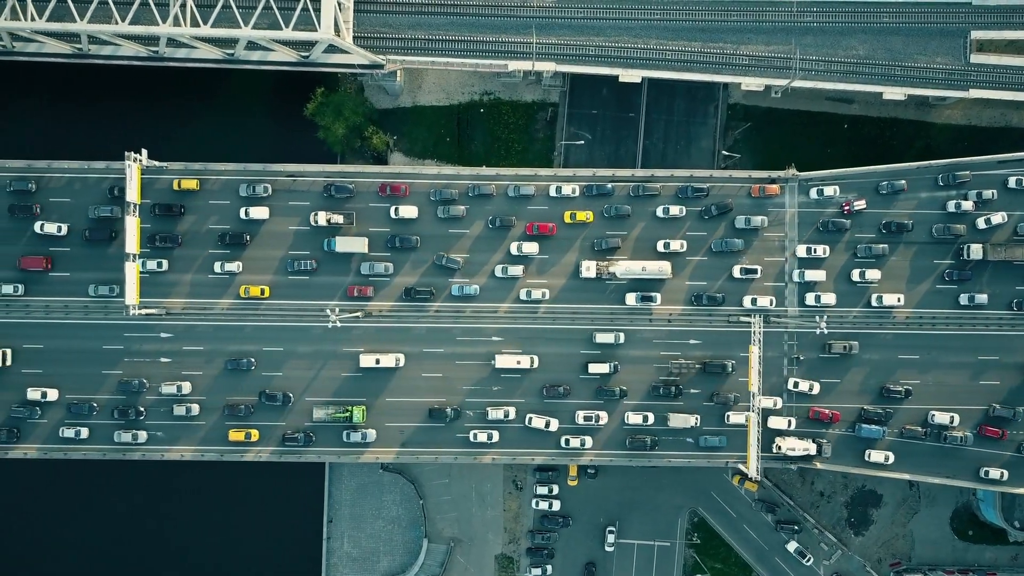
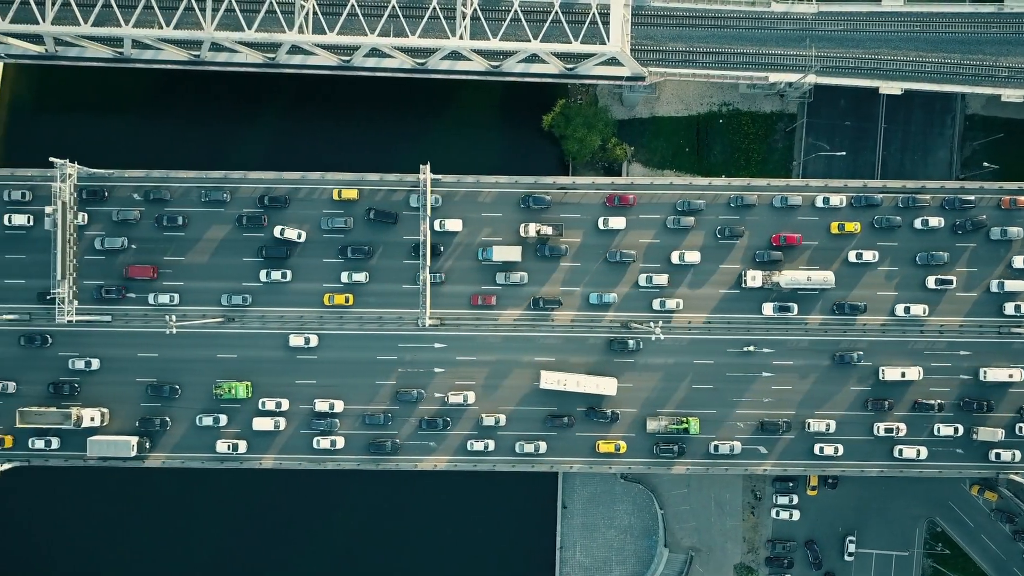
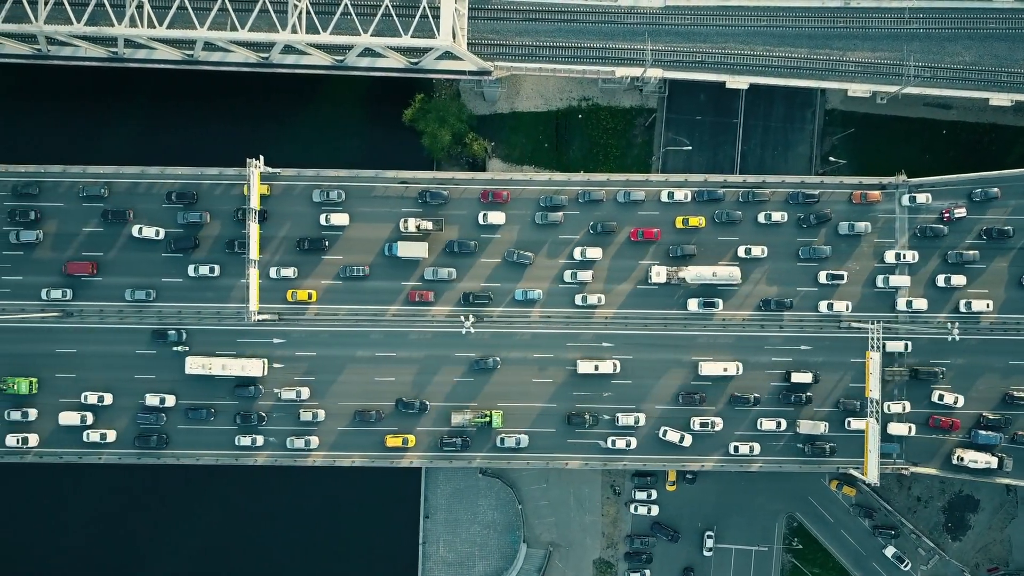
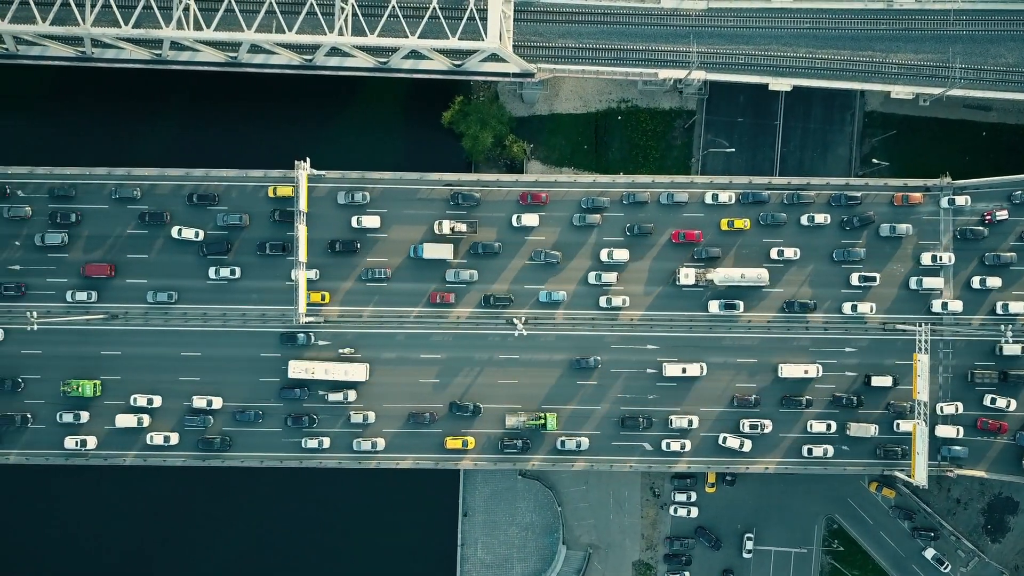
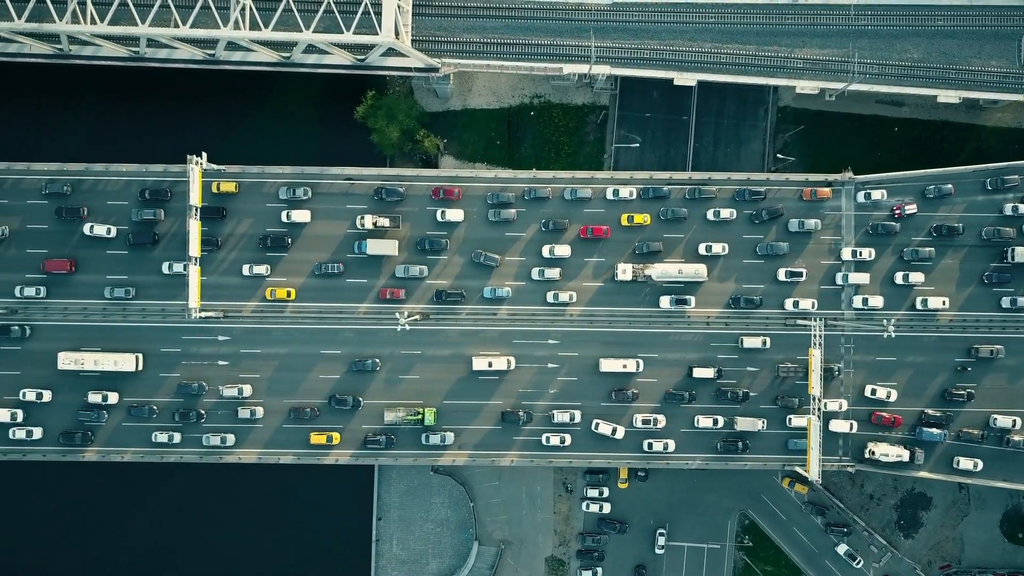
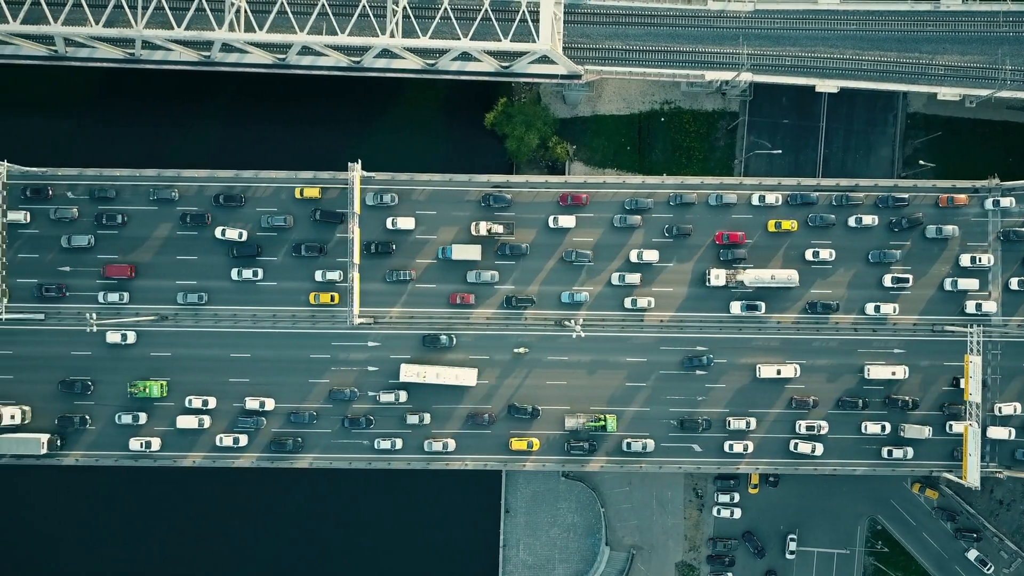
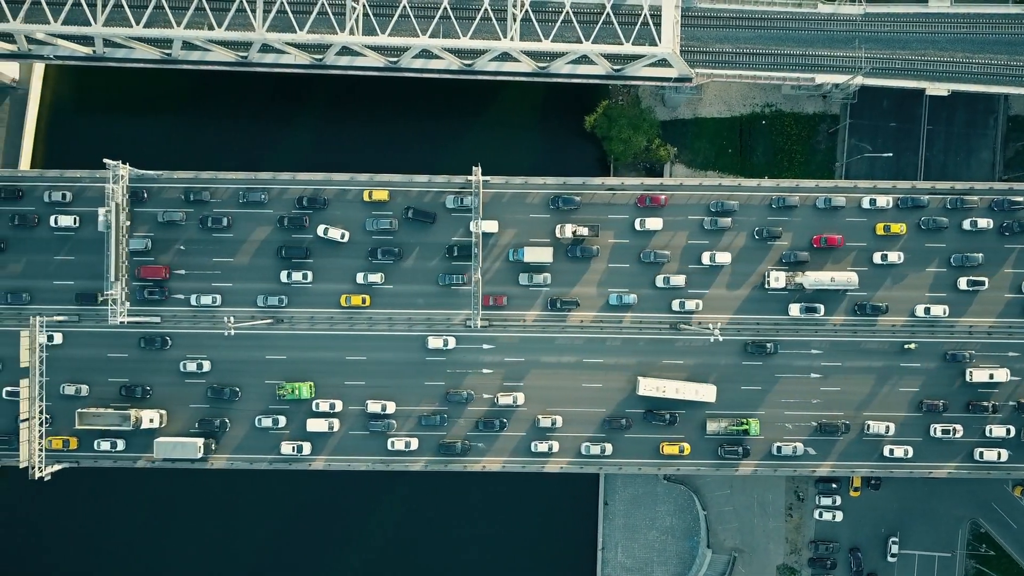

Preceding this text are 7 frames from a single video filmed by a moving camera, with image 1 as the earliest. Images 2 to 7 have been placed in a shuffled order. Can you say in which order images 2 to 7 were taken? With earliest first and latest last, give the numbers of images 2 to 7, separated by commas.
5, 3, 4, 6, 2, 7
